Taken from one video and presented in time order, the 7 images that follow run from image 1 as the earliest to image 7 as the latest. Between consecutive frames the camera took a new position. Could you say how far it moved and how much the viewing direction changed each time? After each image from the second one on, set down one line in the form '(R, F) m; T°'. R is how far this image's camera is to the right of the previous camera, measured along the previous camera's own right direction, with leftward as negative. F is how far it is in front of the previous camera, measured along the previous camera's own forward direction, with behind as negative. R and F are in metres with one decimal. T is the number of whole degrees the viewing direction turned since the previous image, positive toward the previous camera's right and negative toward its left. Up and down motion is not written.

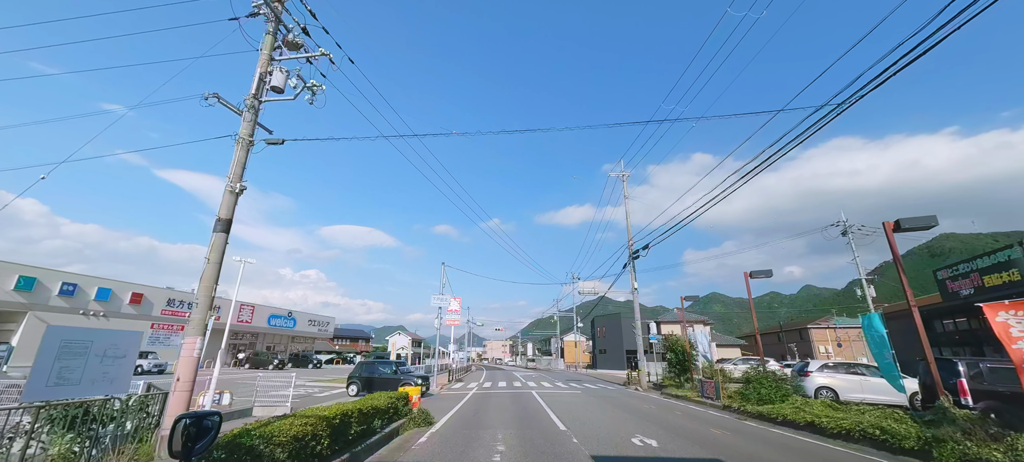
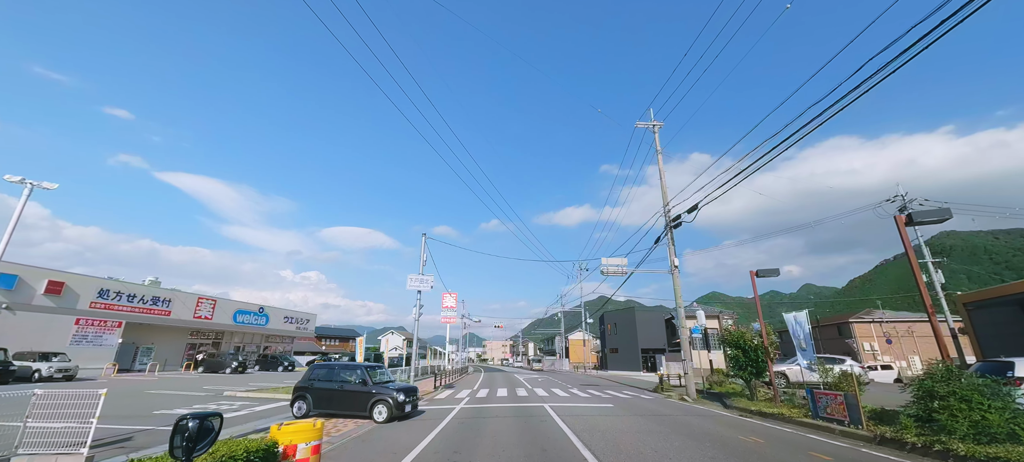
(-0.1, +5.2) m; 0°
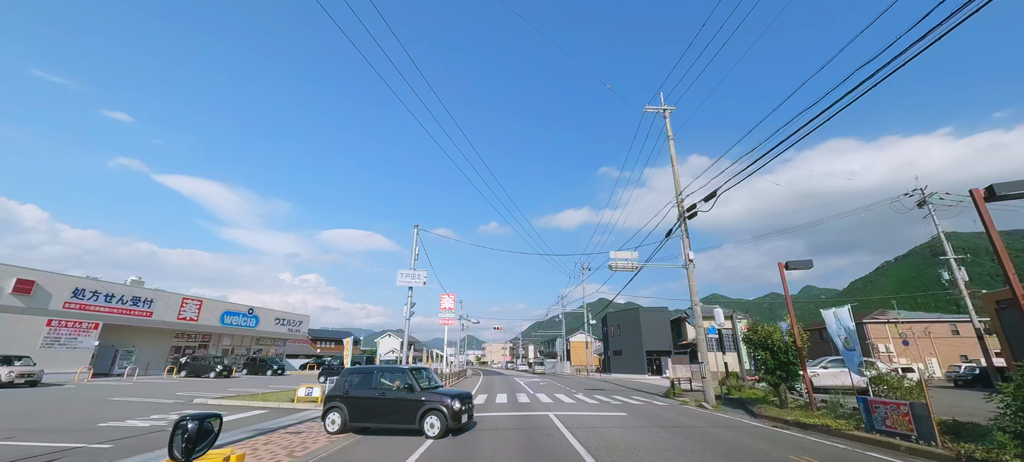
(0.0, +1.4) m; 0°
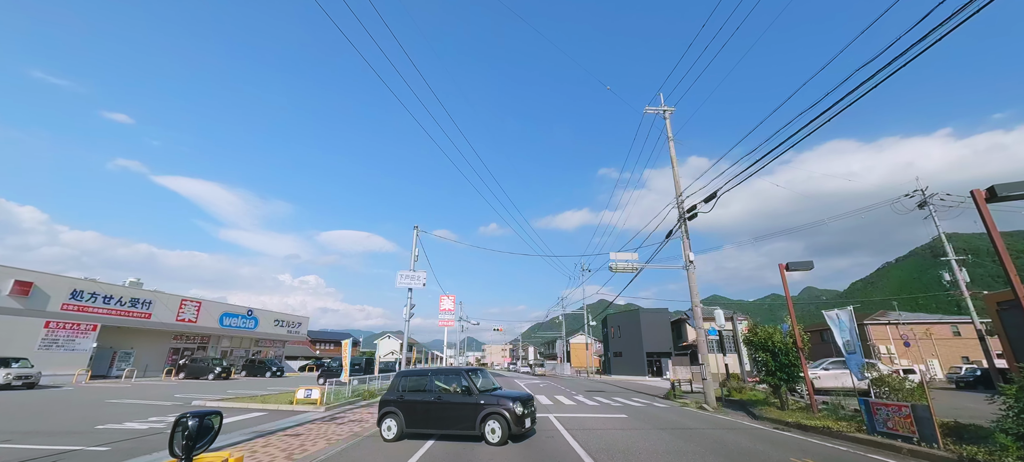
(0.0, 0.0) m; 0°
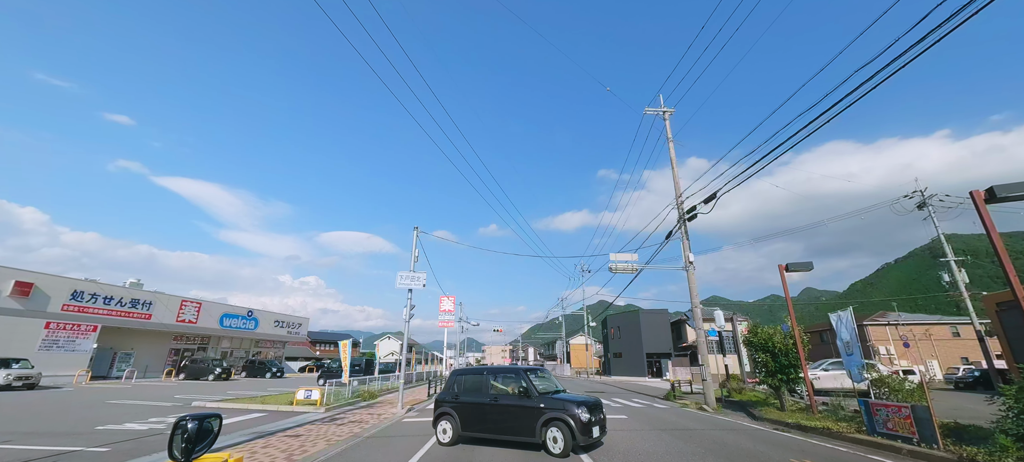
(0.0, 0.0) m; 0°
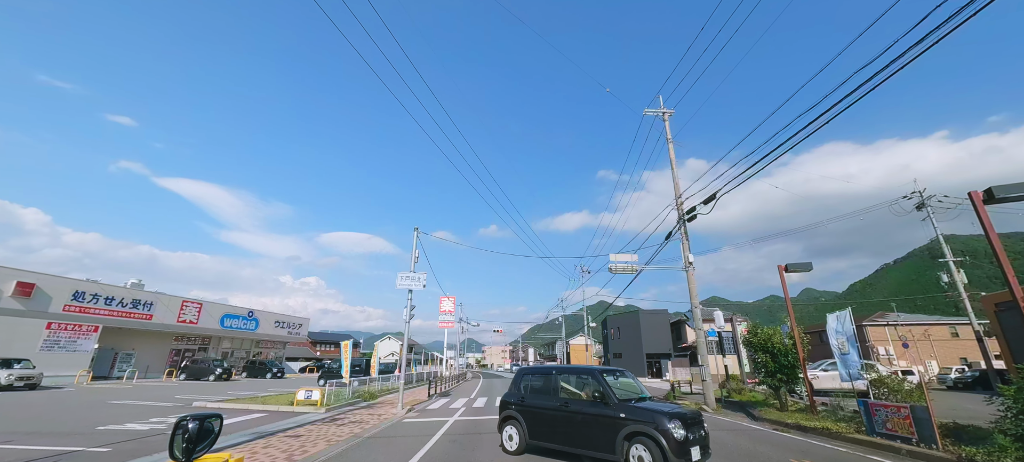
(0.0, 0.0) m; 0°
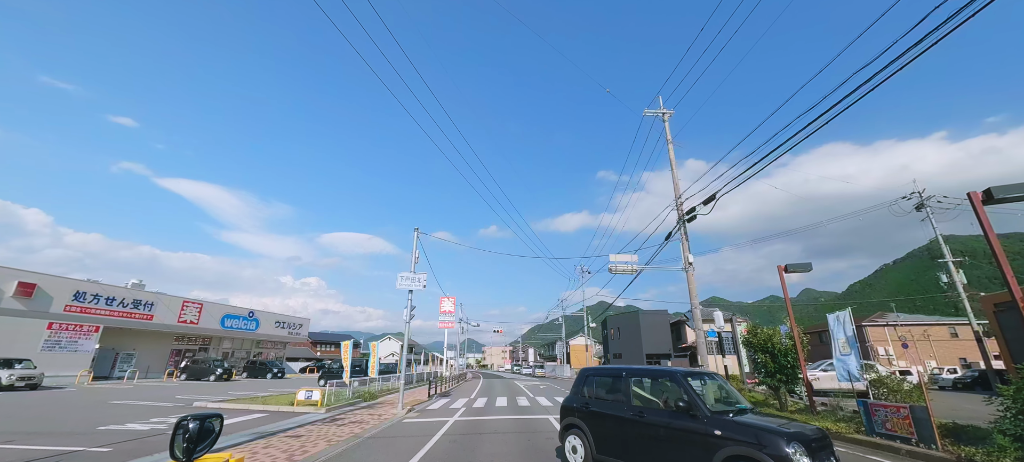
(0.0, 0.0) m; 0°
